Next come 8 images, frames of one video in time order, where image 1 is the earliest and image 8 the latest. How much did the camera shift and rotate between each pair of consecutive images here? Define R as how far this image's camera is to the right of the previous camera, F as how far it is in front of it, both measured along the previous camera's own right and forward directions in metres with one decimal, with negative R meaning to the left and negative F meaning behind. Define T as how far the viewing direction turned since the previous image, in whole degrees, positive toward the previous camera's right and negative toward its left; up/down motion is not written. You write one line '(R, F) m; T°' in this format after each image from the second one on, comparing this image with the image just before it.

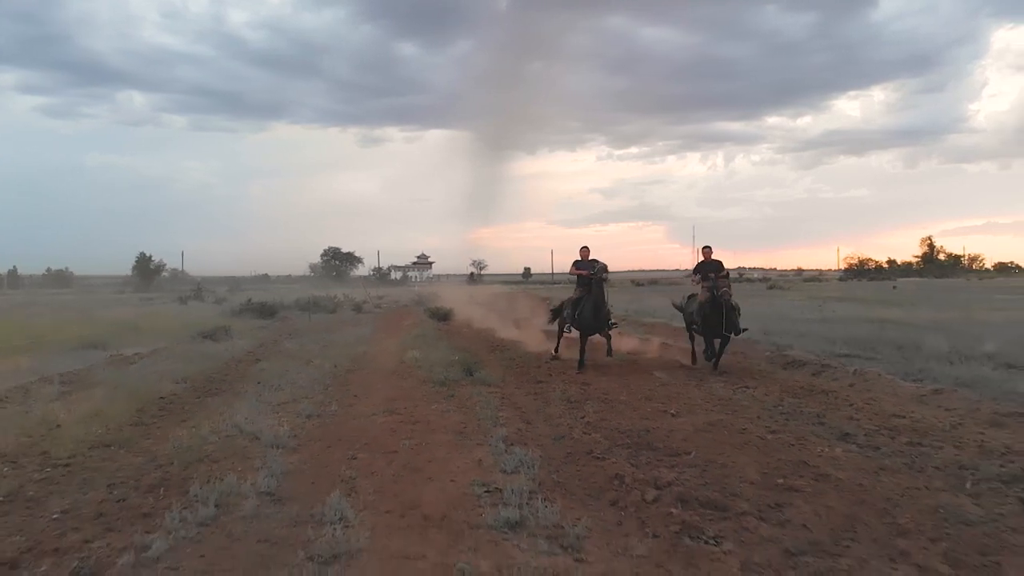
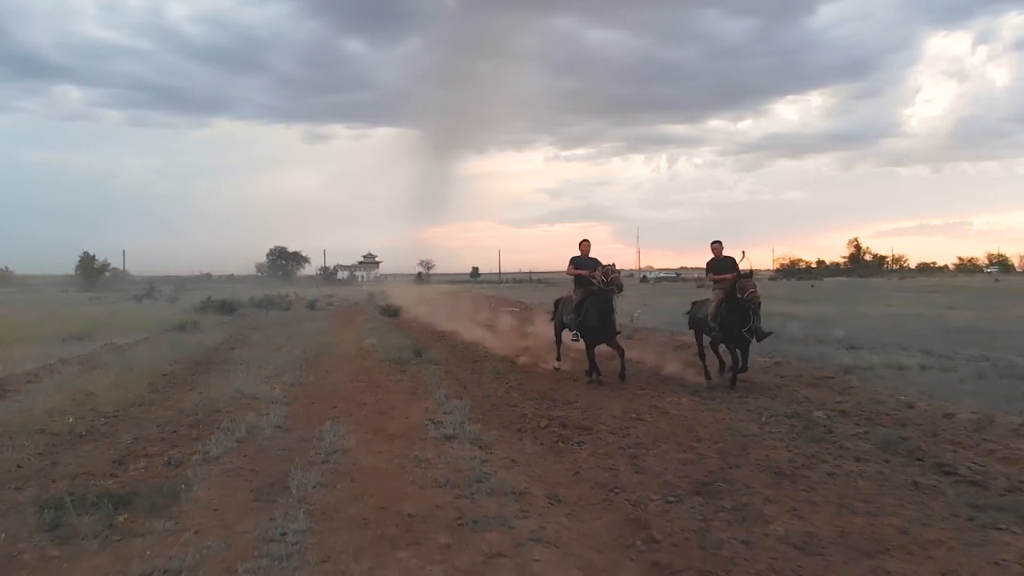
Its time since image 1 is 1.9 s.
(+0.1, -3.2) m; +4°
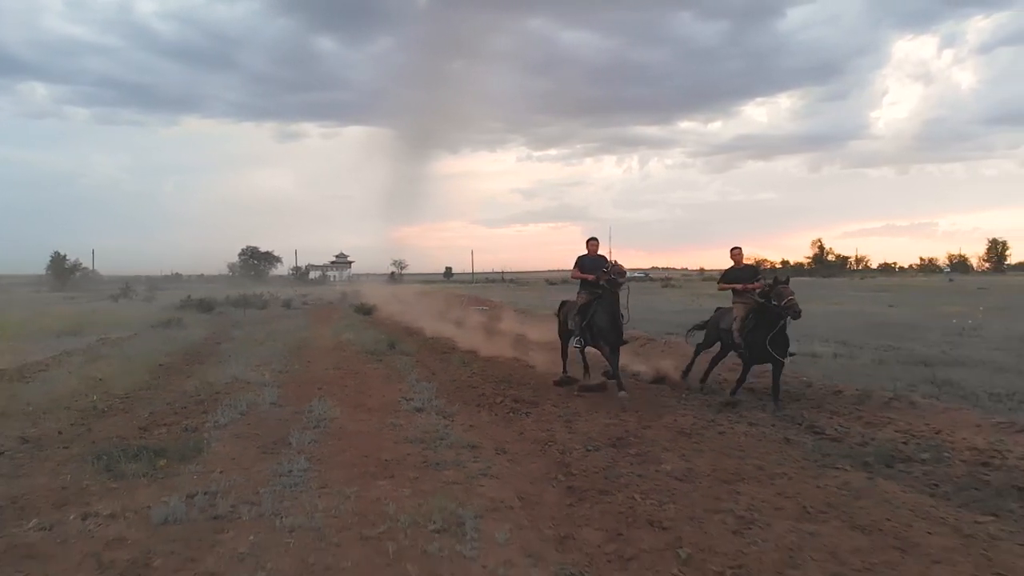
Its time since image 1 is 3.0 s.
(+0.2, -1.9) m; +2°
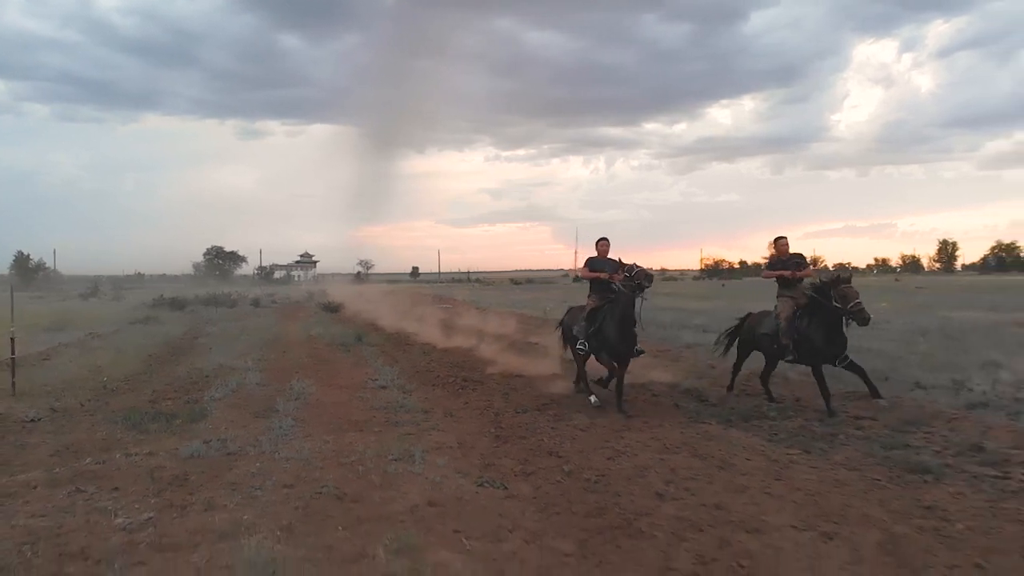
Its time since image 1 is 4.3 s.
(+0.3, -2.3) m; +2°
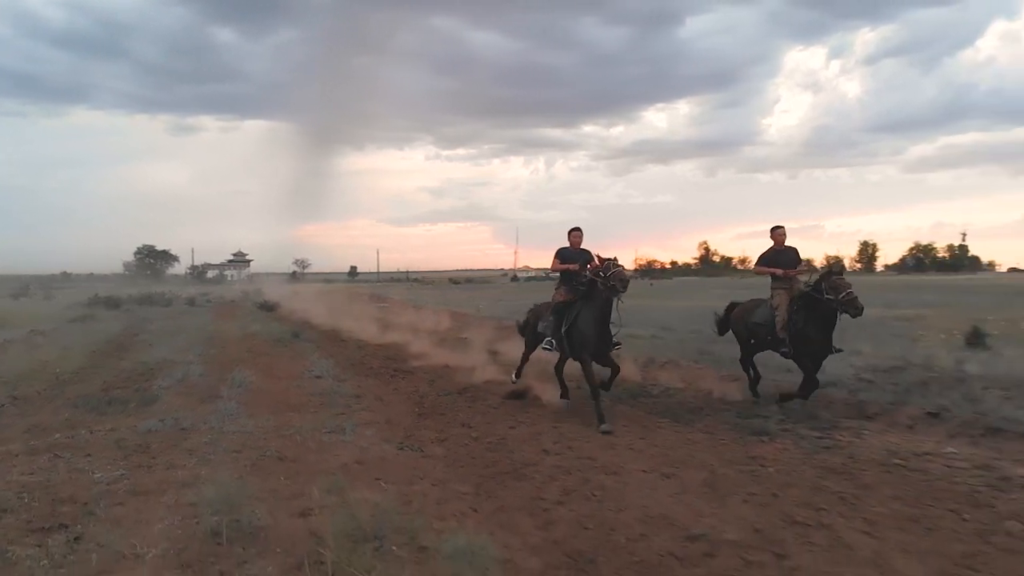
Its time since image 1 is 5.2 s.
(+0.3, -1.6) m; +4°
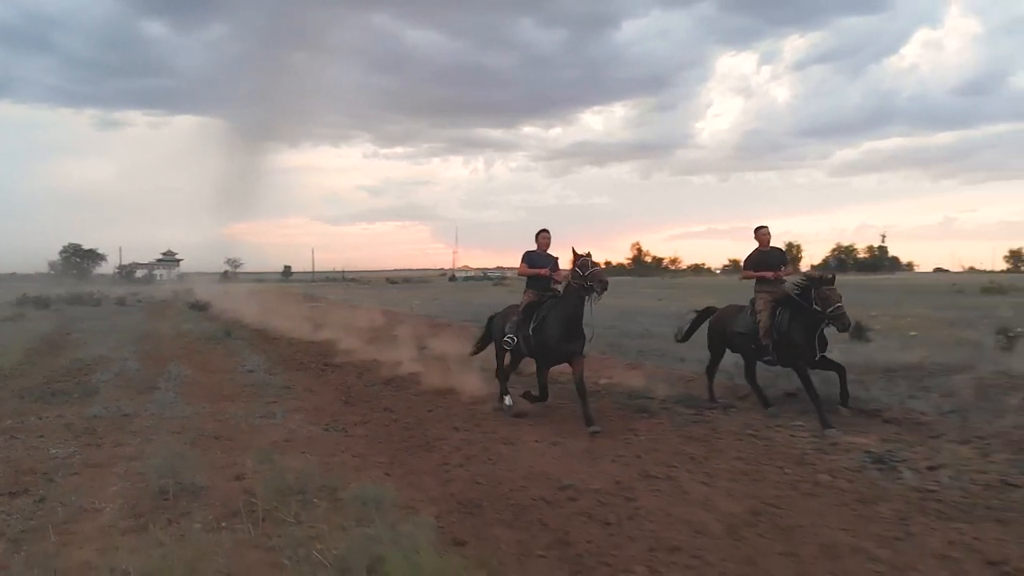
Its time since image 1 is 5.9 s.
(+0.3, -1.3) m; +4°
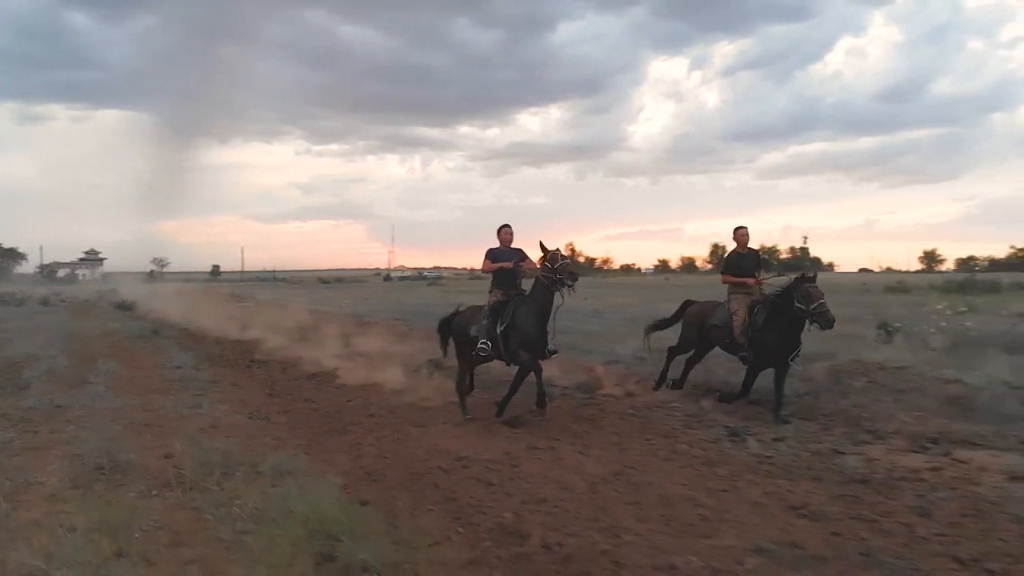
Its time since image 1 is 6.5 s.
(+0.3, -1.1) m; +4°
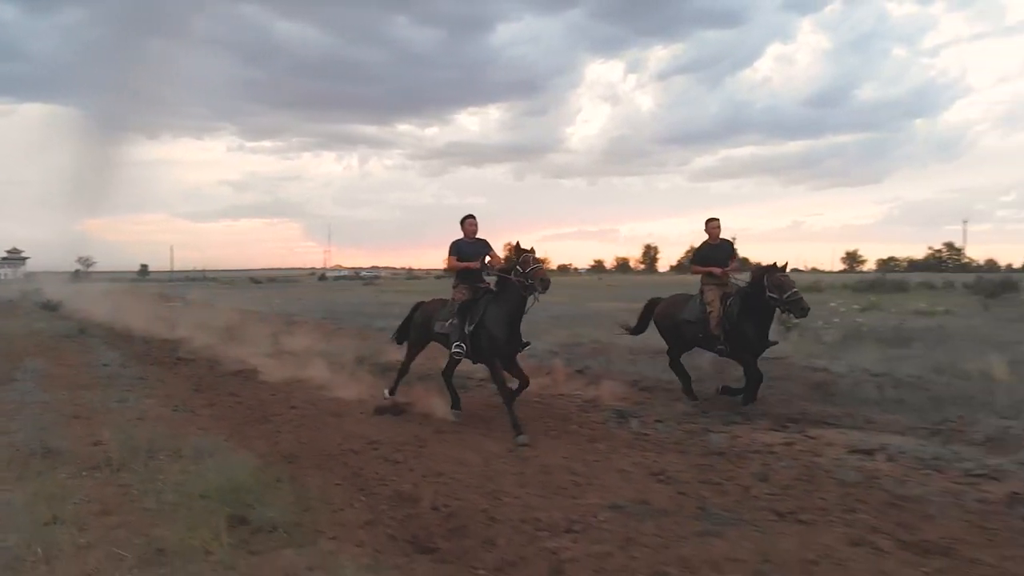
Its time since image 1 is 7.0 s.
(+0.4, -1.0) m; +4°
